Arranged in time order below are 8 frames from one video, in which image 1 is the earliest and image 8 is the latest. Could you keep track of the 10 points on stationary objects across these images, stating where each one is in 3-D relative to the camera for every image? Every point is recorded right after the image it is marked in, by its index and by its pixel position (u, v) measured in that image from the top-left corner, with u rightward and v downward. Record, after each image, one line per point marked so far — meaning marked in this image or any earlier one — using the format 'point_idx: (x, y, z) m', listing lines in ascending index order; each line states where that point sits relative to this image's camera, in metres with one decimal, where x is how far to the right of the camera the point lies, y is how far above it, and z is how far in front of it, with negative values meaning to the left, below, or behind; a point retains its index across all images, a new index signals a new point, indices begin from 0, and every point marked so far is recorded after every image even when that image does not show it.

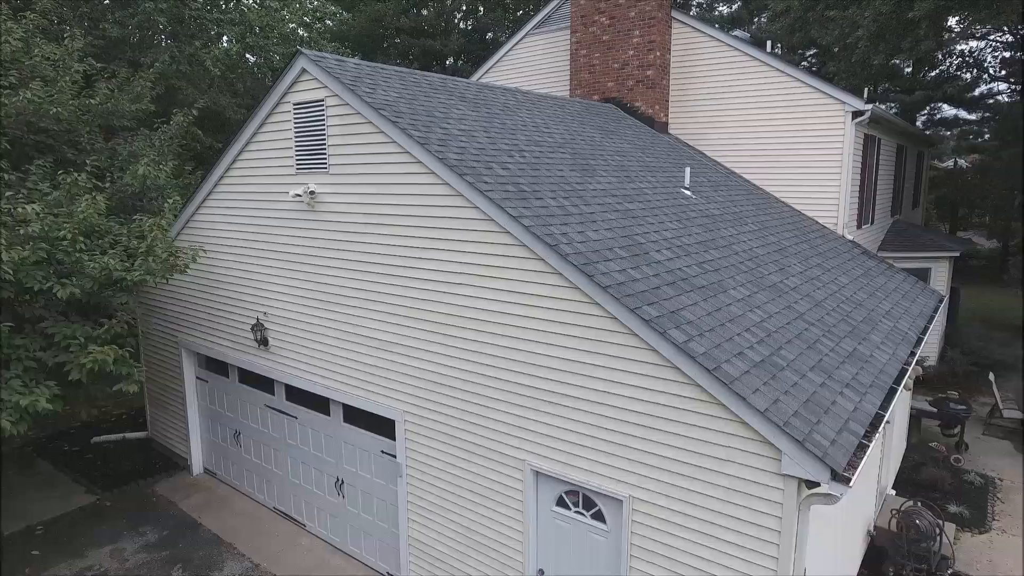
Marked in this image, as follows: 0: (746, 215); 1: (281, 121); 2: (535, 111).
0: (+3.4, +1.1, +9.0) m
1: (-2.8, +2.0, +7.3) m
2: (+0.3, +2.6, +9.0) m
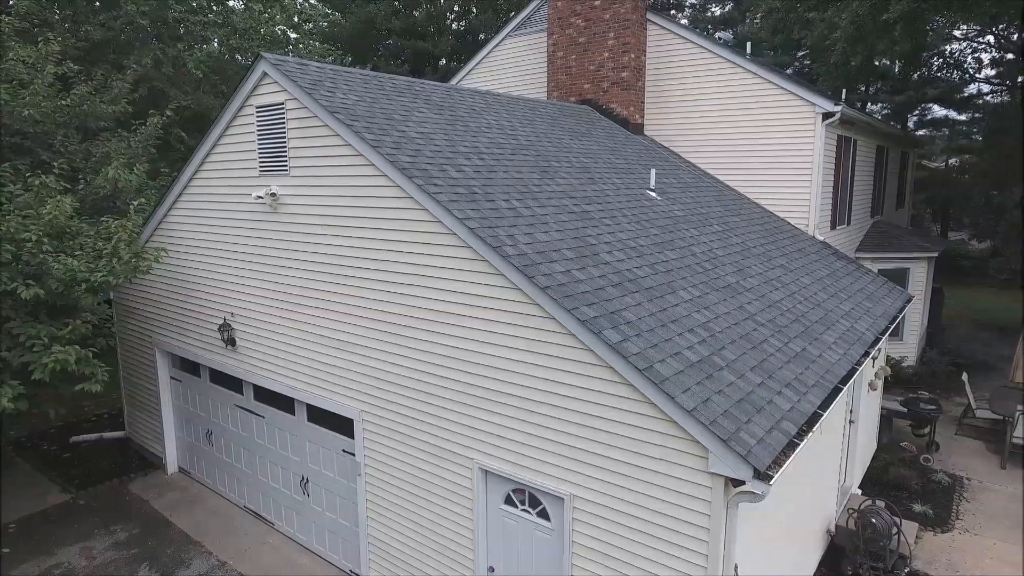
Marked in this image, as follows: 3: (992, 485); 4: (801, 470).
0: (+2.9, +1.1, +9.1) m
1: (-3.2, +2.0, +7.4) m
2: (-0.1, +2.6, +9.1) m
3: (+7.4, -3.1, +9.5) m
4: (+2.9, -1.8, +6.2) m
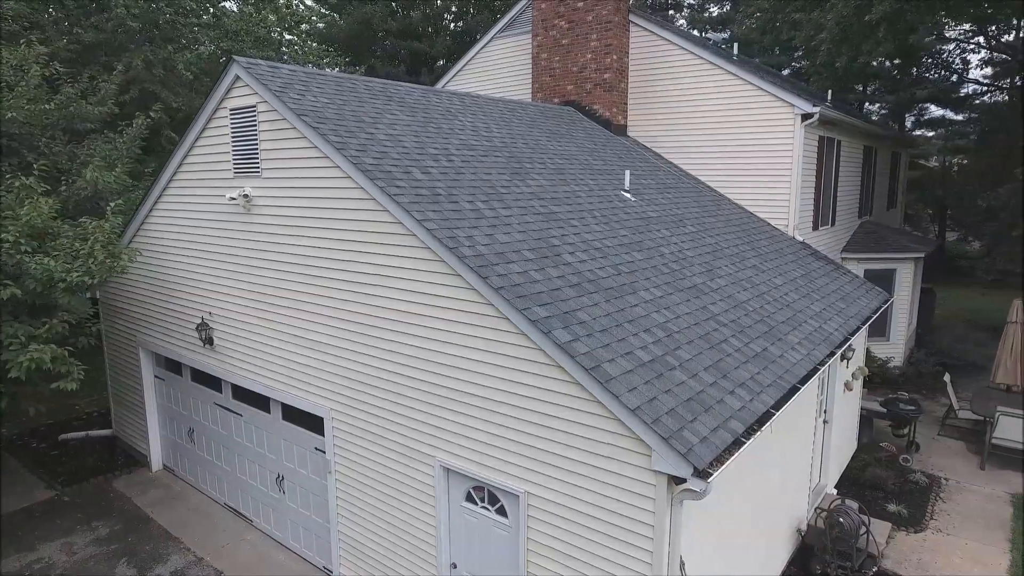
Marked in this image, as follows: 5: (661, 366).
0: (+2.6, +1.1, +9.2) m
1: (-3.6, +2.0, +7.5) m
2: (-0.5, +2.6, +9.2) m
3: (+7.1, -3.1, +9.6) m
4: (+2.6, -1.8, +6.3) m
5: (+1.2, -0.6, +5.0) m
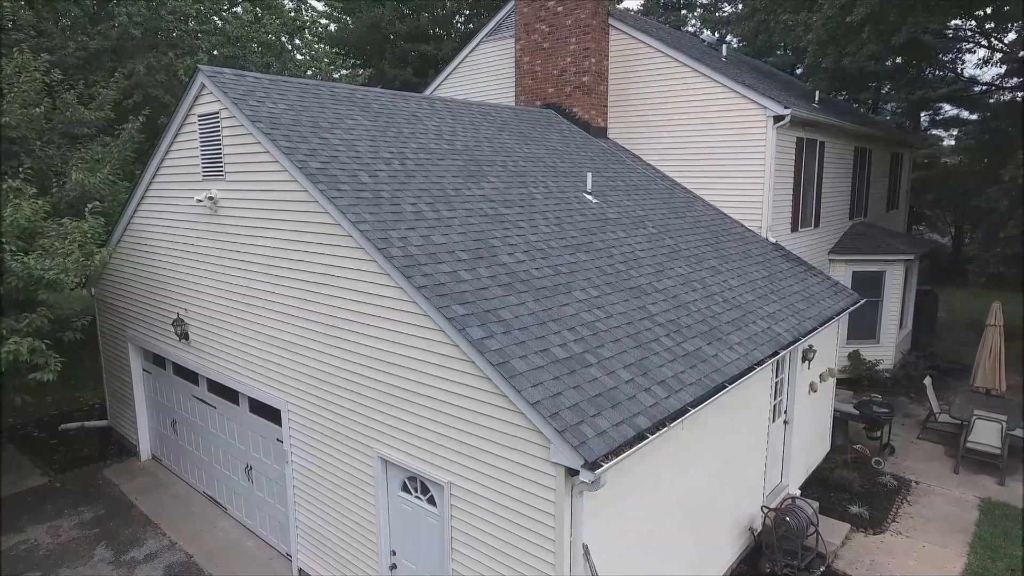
0: (+2.1, +1.1, +9.3) m
1: (-4.1, +2.0, +7.9) m
2: (-1.0, +2.6, +9.5) m
3: (+6.6, -3.1, +9.5) m
4: (+1.9, -1.9, +6.4) m
5: (+0.5, -0.6, +5.2) m
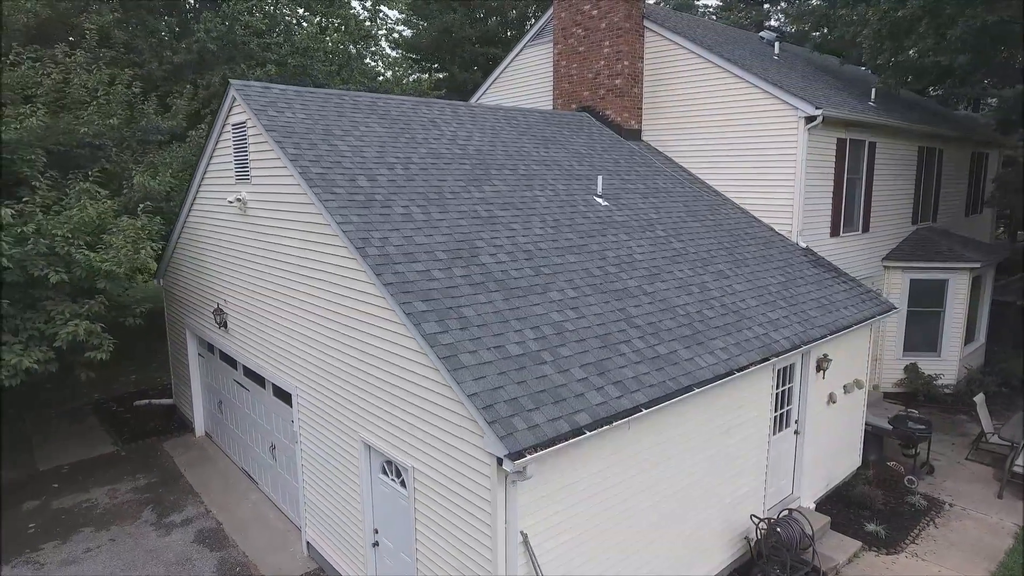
0: (+2.3, +1.0, +9.3) m
1: (-4.1, +2.1, +8.7) m
2: (-0.7, +2.6, +9.8) m
3: (+6.6, -3.3, +8.9) m
4: (+1.7, -1.9, +6.5) m
5: (+0.1, -0.6, +5.4) m
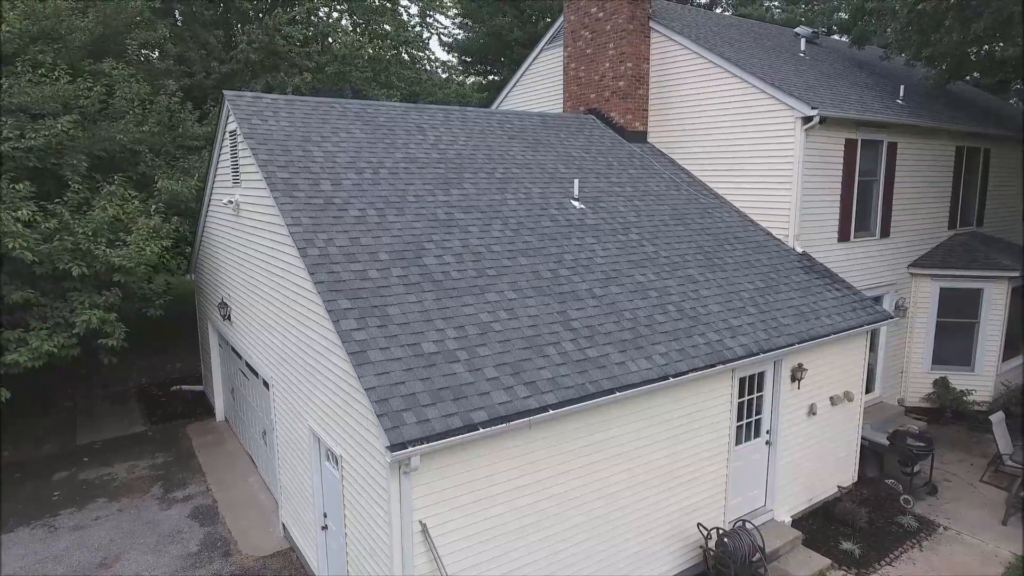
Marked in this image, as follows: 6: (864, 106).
0: (+2.0, +1.0, +9.2) m
1: (-4.4, +2.2, +9.4) m
2: (-0.9, +2.6, +10.1) m
3: (+6.1, -3.4, +8.3) m
4: (+0.9, -1.9, +6.5) m
5: (-0.7, -0.7, +5.6) m
6: (+6.2, +3.2, +11.0) m
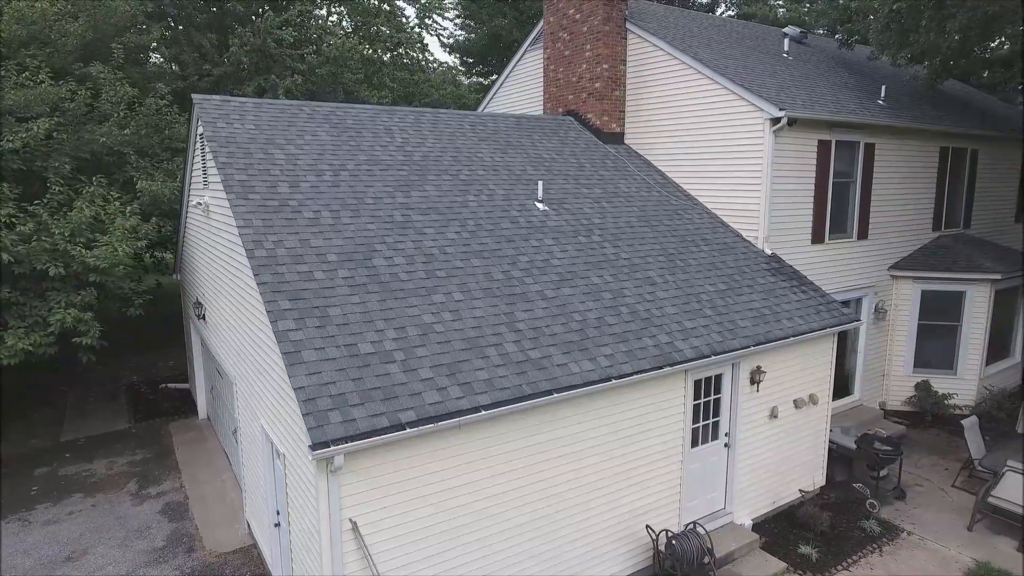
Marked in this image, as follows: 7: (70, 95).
0: (+1.4, +0.9, +9.2) m
1: (-4.9, +2.2, +9.5) m
2: (-1.4, +2.6, +10.2) m
3: (+5.6, -3.4, +8.2) m
4: (+0.3, -2.0, +6.5) m
5: (-1.3, -0.7, +5.7) m
6: (+5.8, +3.2, +10.9) m
7: (-9.1, +4.0, +12.7) m
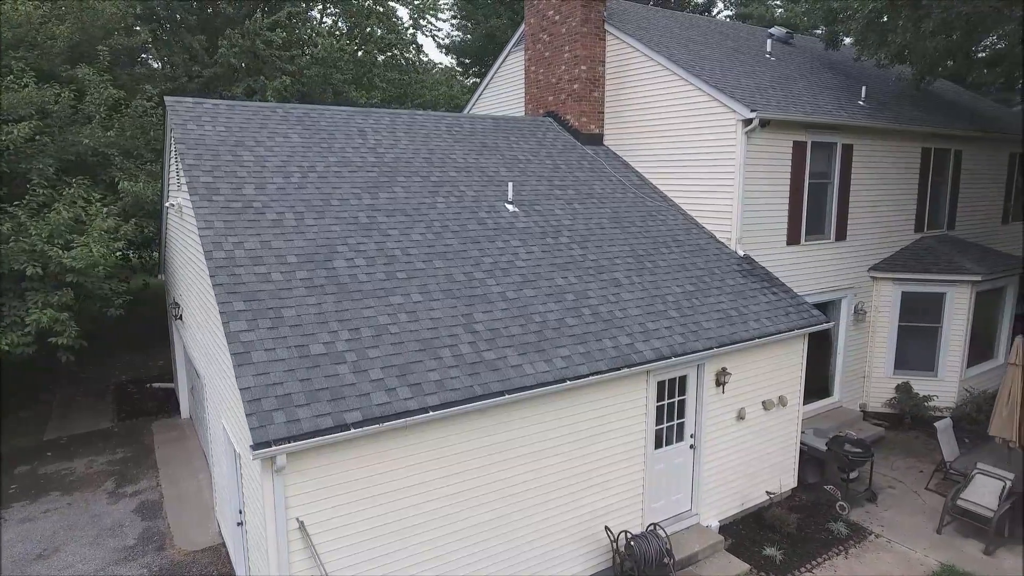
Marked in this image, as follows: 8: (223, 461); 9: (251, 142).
0: (+1.0, +0.9, +9.3) m
1: (-5.4, +2.2, +9.6) m
2: (-1.8, +2.6, +10.3) m
3: (+5.1, -3.5, +8.2) m
4: (-0.1, -2.0, +6.6) m
5: (-1.7, -0.7, +5.8) m
6: (+5.3, +3.2, +10.9) m
7: (-9.5, +4.0, +12.8) m
8: (-3.6, -2.2, +7.8) m
9: (-3.7, +2.1, +8.6) m
